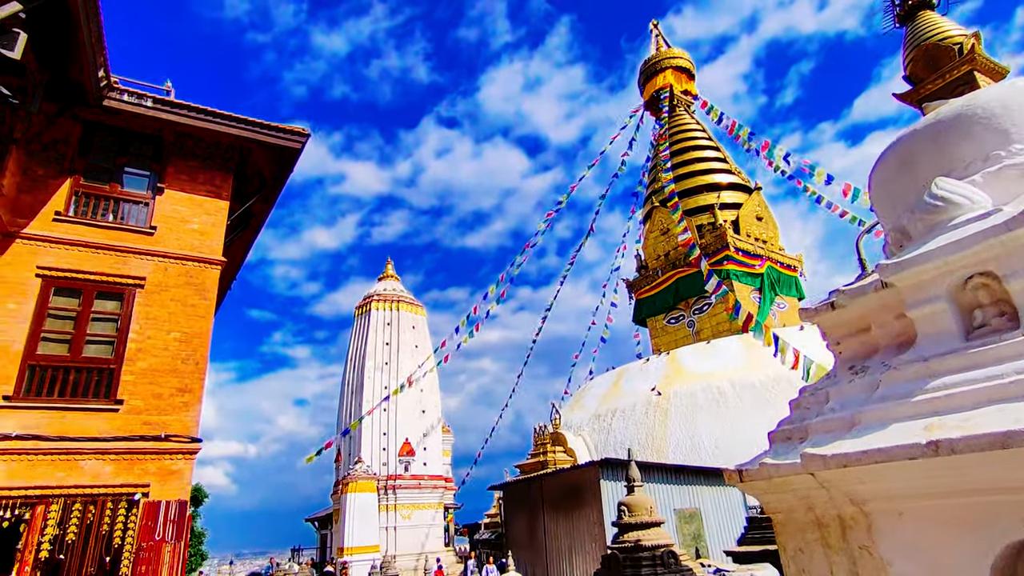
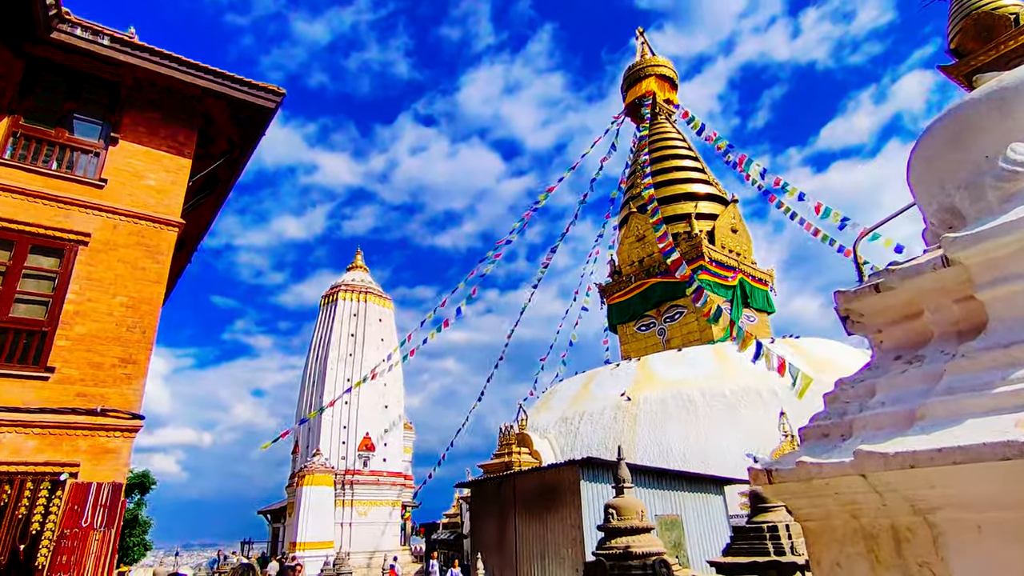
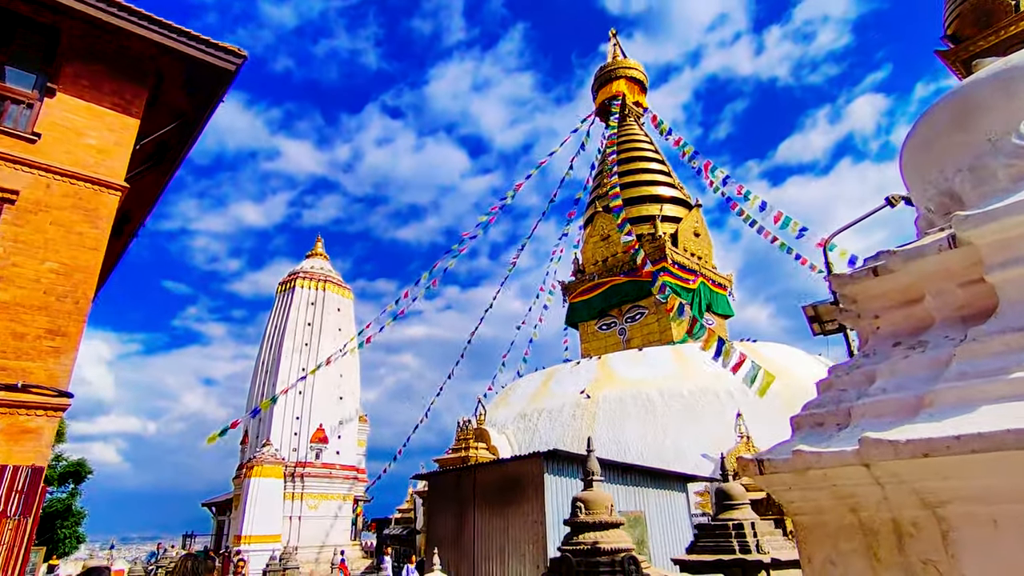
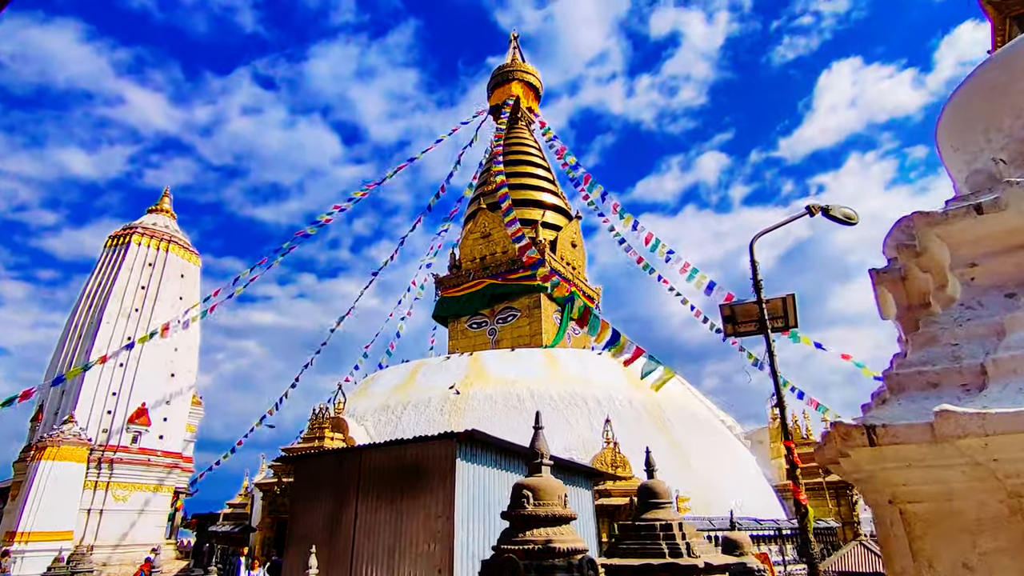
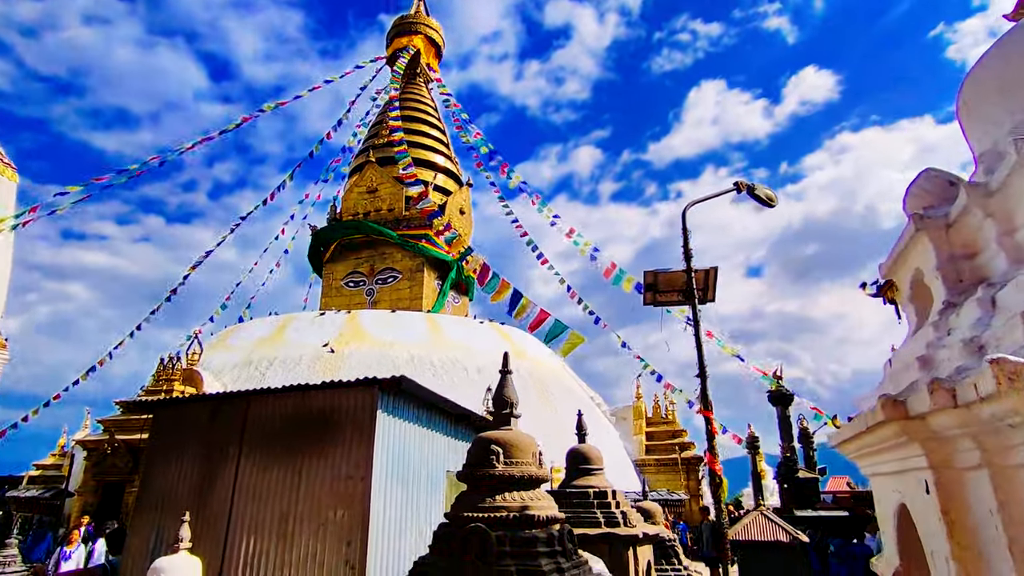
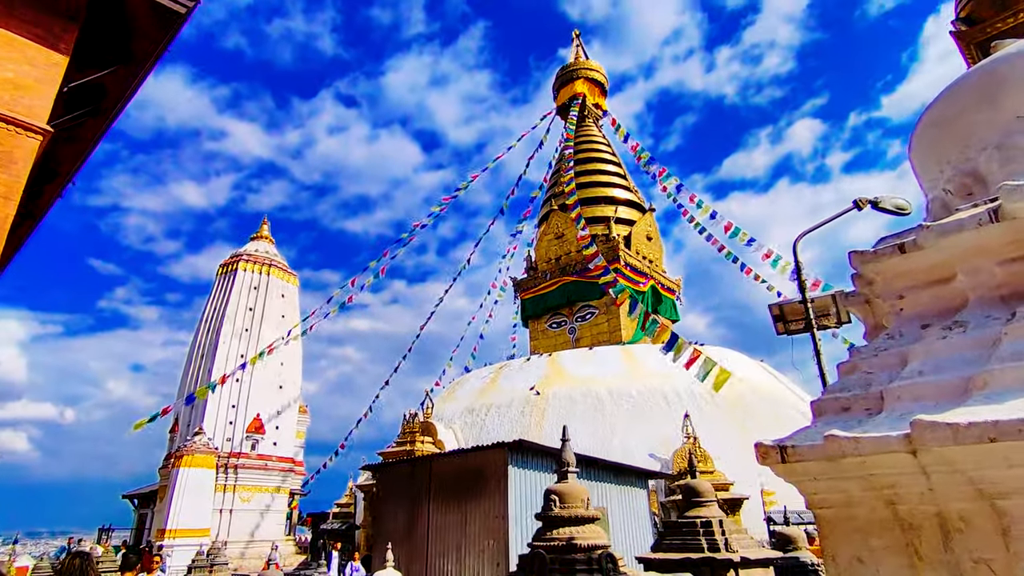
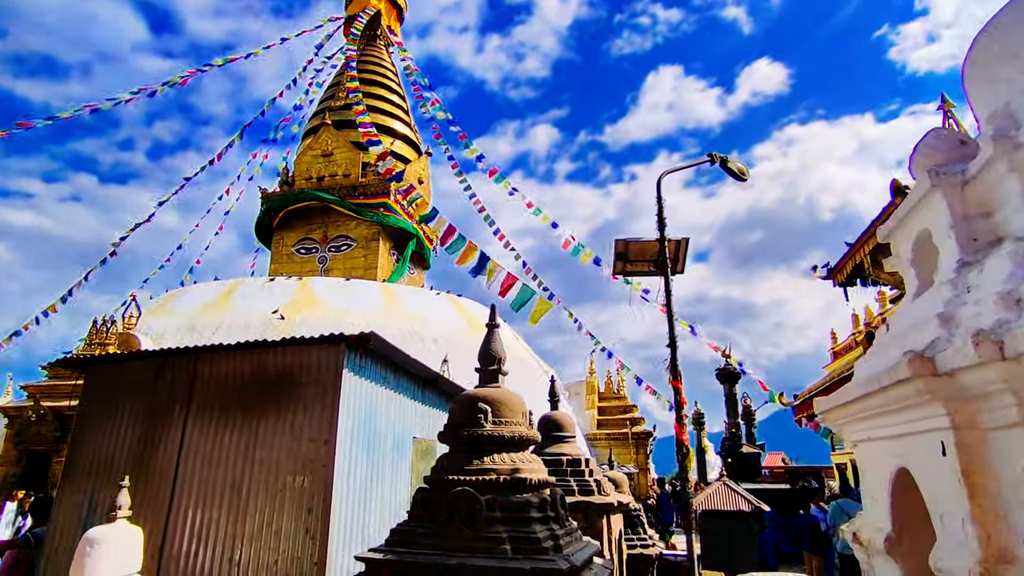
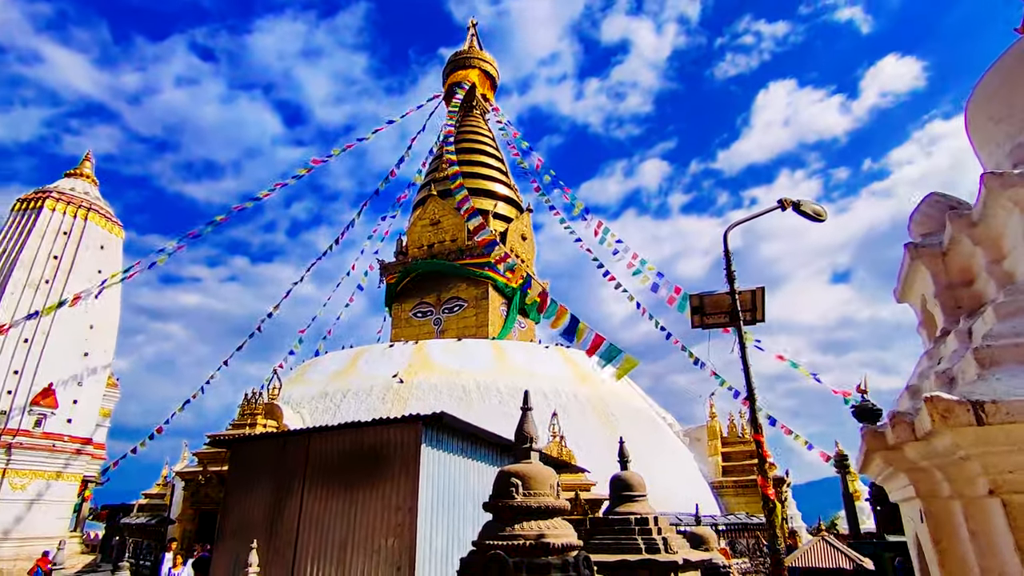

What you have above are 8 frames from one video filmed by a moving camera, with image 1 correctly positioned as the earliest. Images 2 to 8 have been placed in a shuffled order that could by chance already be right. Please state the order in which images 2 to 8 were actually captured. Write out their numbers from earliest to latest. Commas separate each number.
2, 3, 6, 4, 8, 5, 7
